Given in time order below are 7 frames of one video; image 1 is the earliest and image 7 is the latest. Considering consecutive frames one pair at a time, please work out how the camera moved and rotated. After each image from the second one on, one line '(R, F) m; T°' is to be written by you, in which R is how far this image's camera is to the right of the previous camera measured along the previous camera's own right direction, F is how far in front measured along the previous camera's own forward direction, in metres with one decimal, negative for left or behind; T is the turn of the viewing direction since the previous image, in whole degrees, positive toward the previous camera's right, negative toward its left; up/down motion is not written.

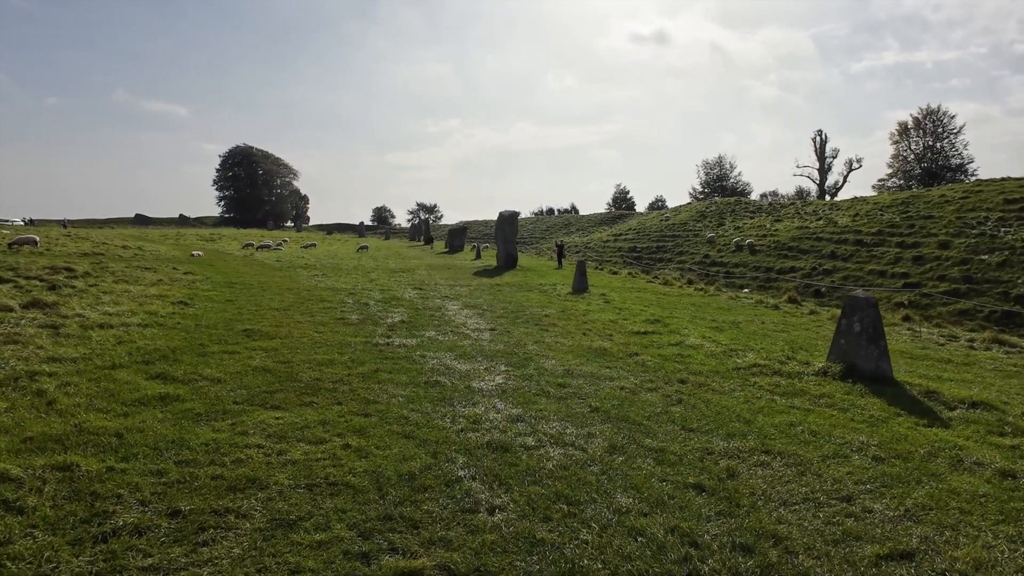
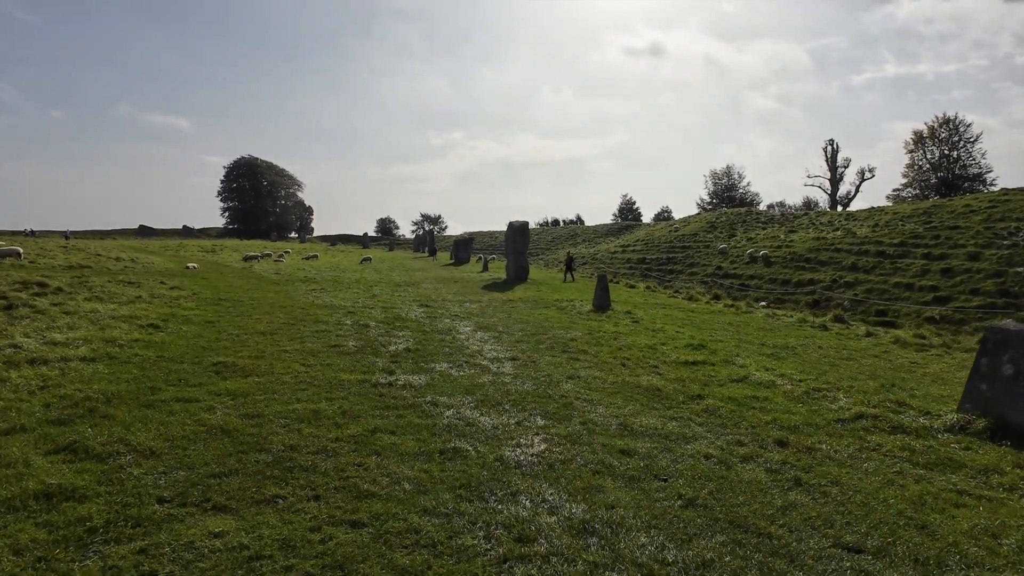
(-0.5, +2.4) m; 0°
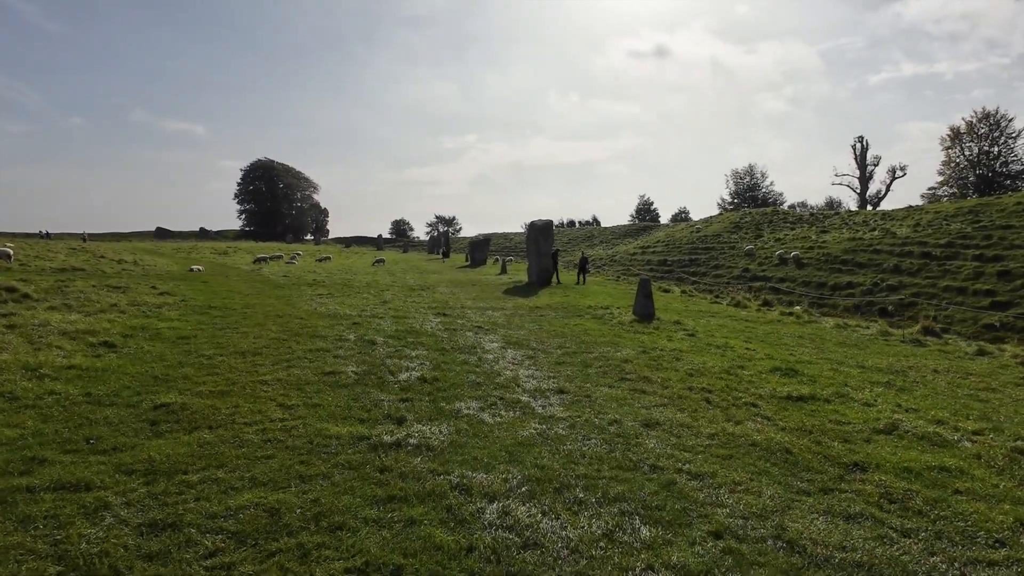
(-0.6, +3.1) m; -1°
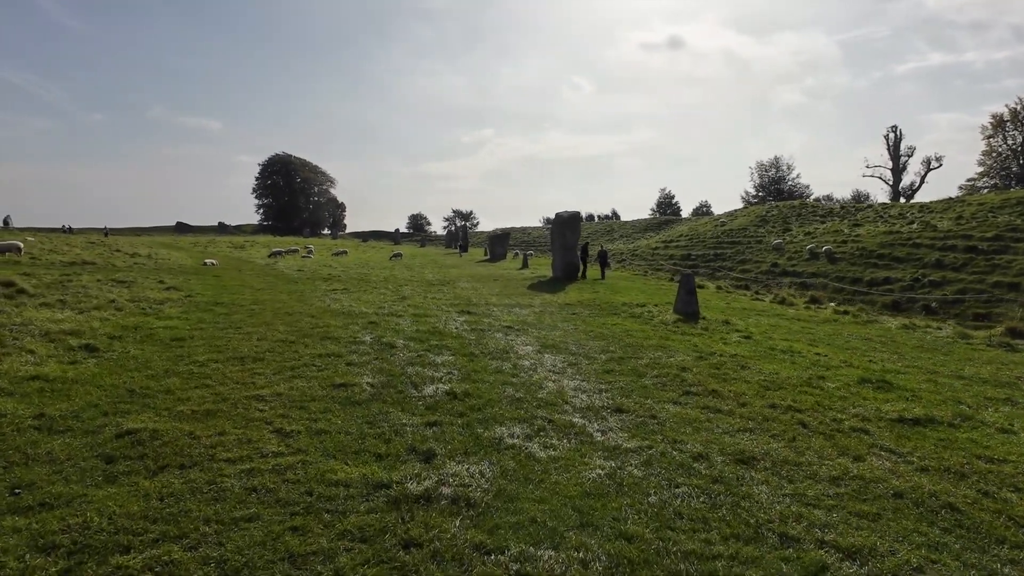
(-0.5, +1.8) m; -2°
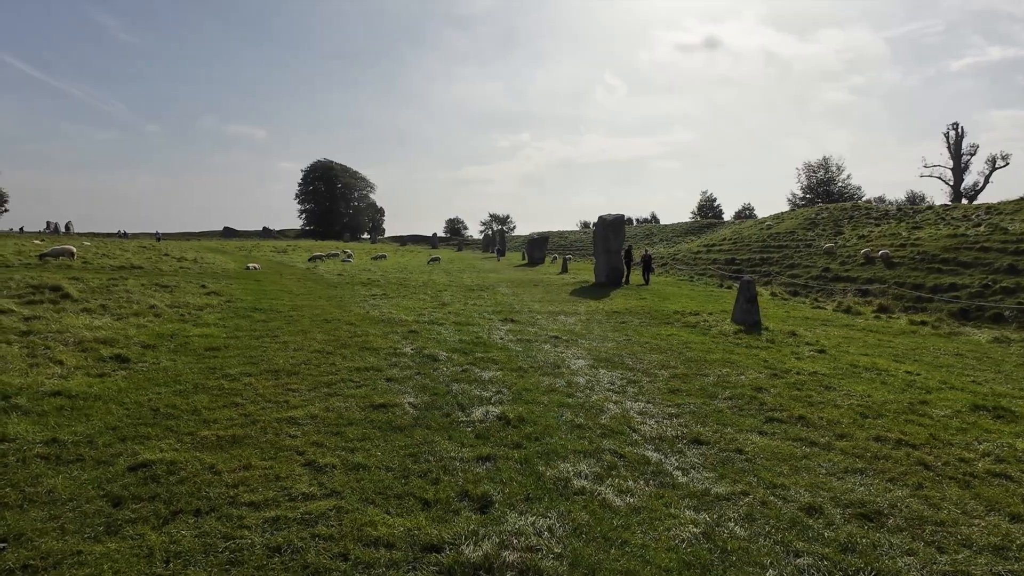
(-0.3, +1.0) m; -4°
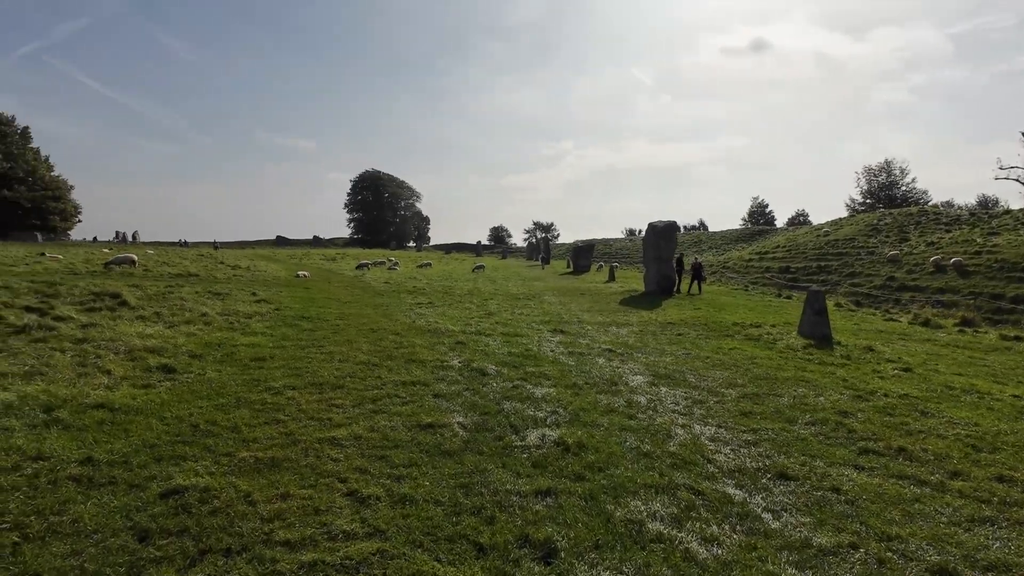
(-0.2, +0.7) m; -5°
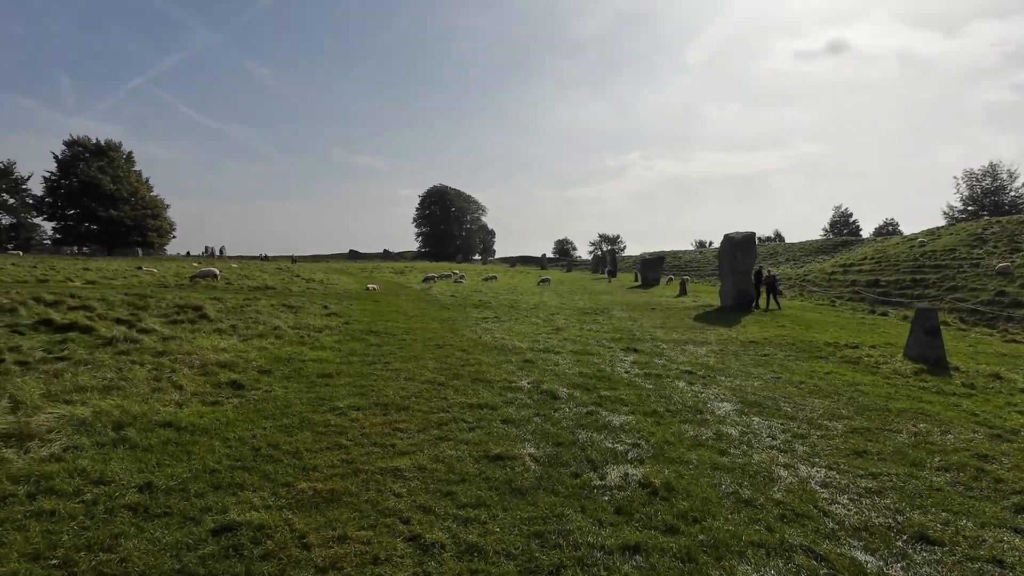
(-0.2, +0.6) m; -7°
